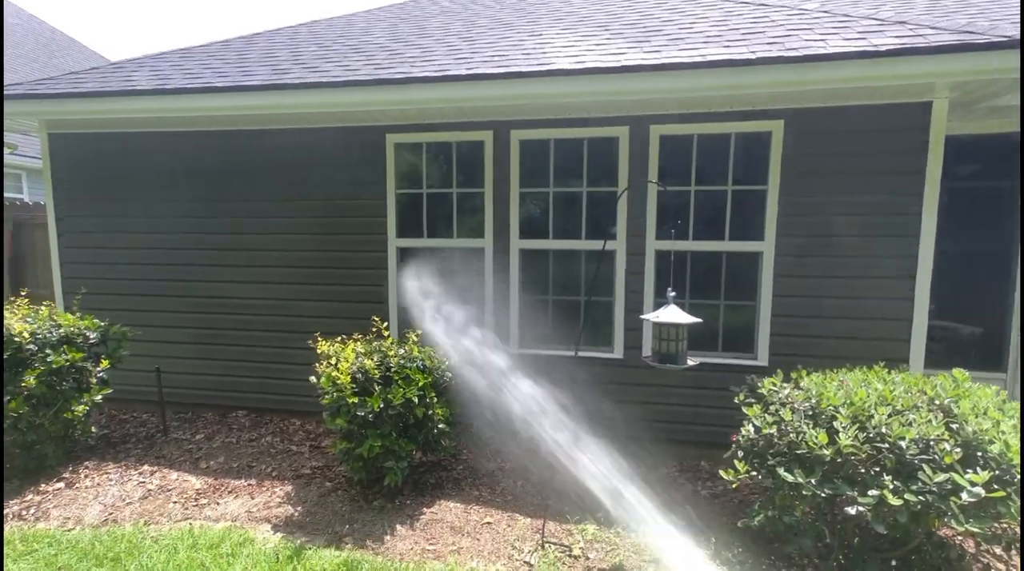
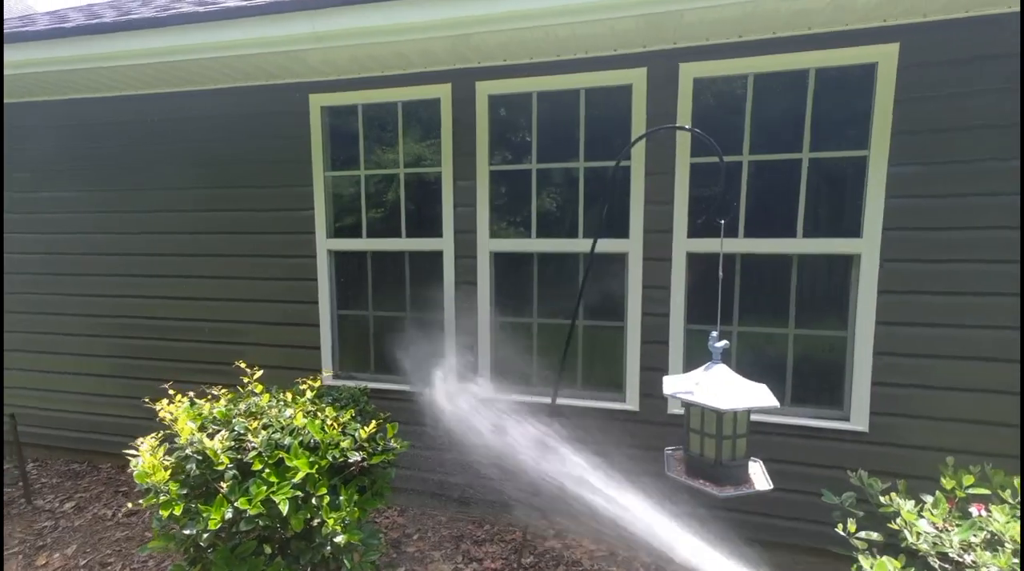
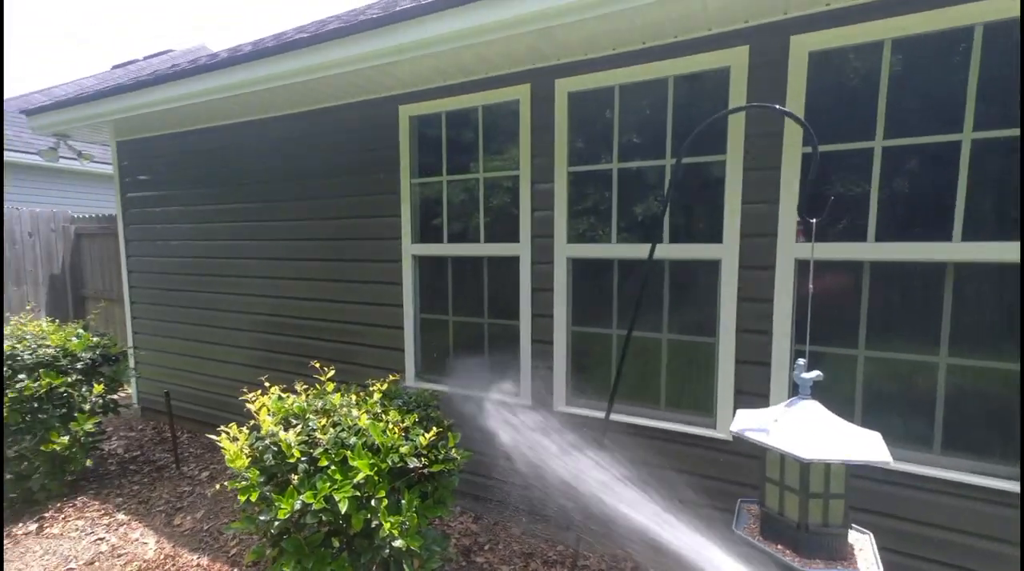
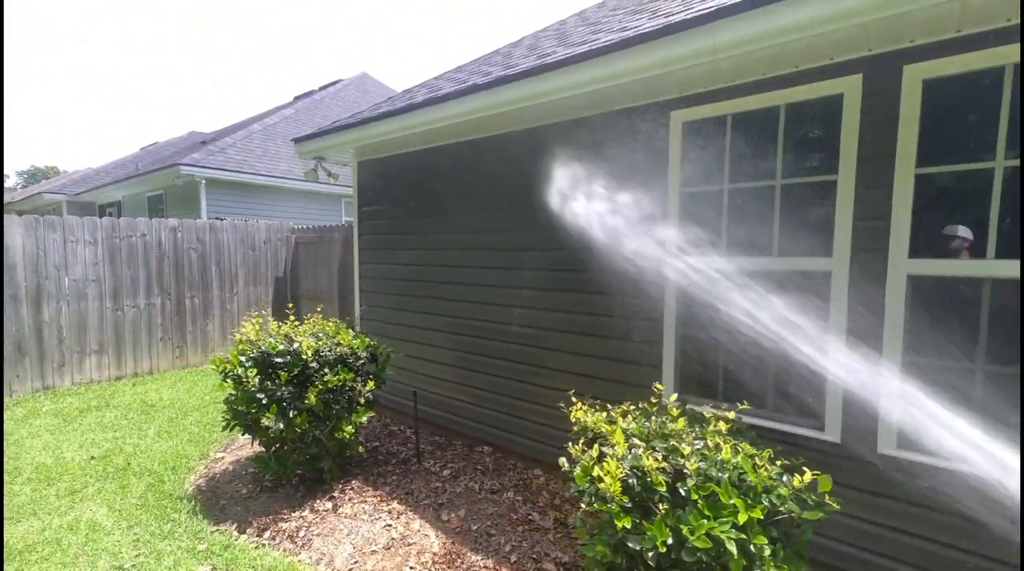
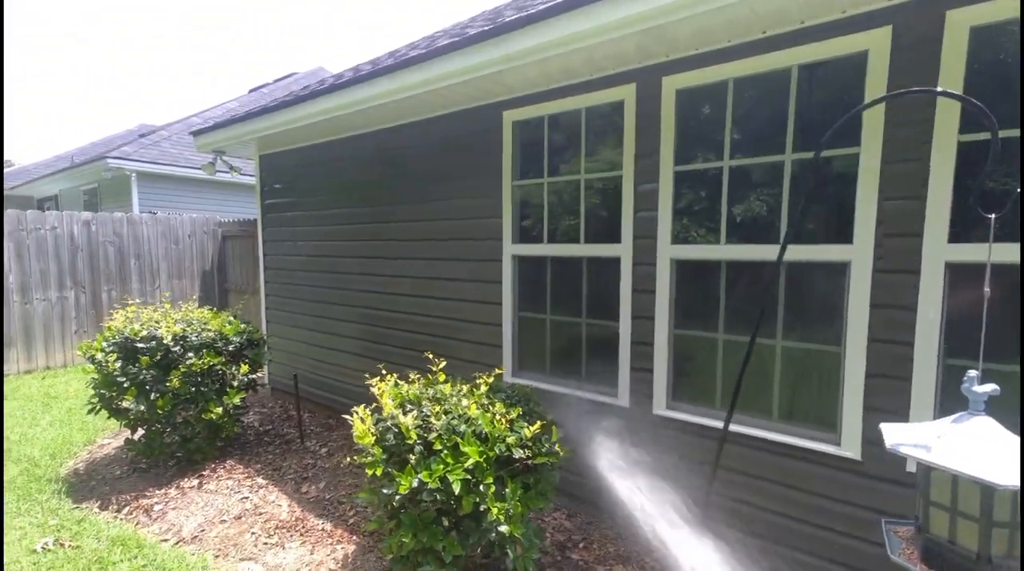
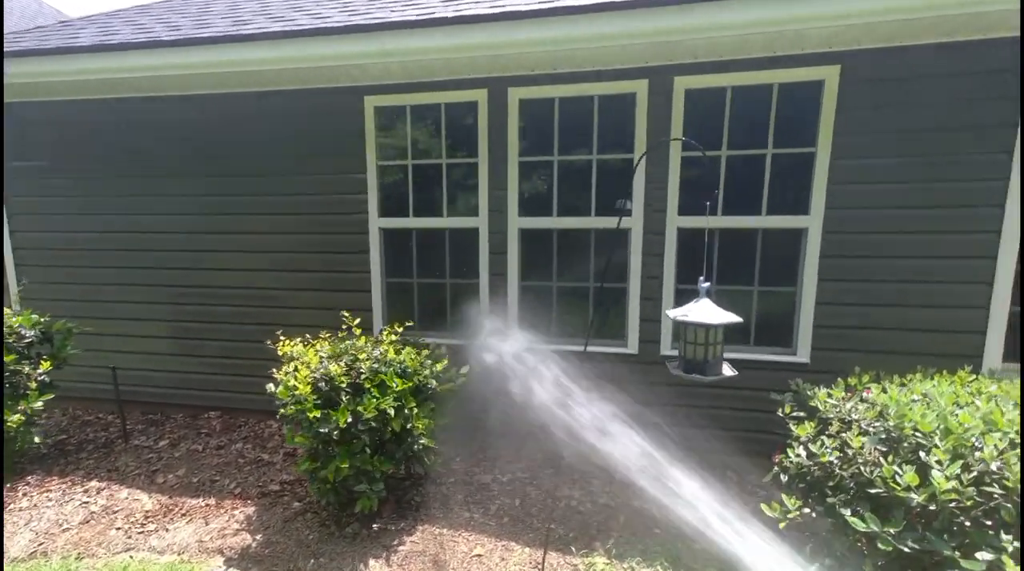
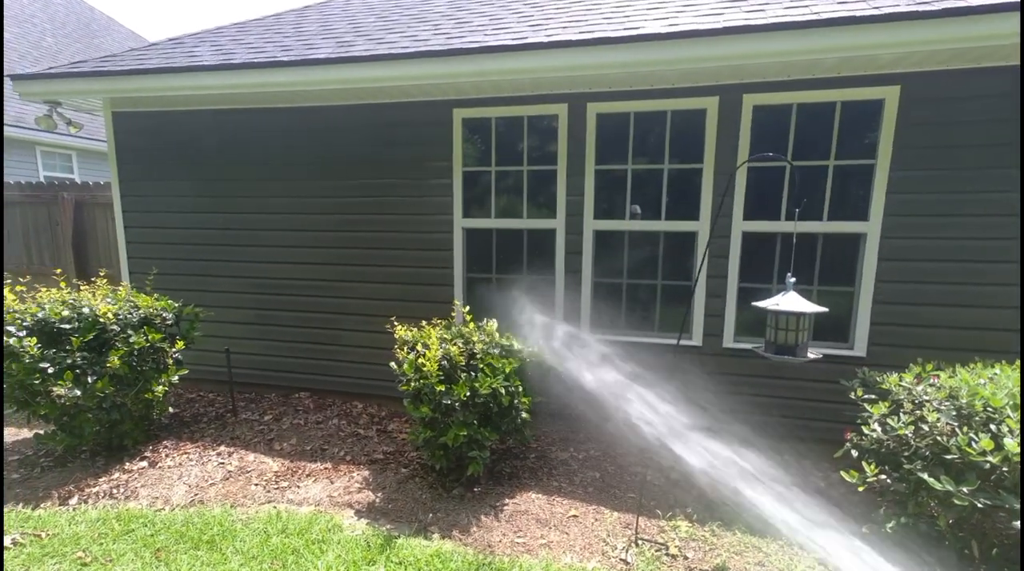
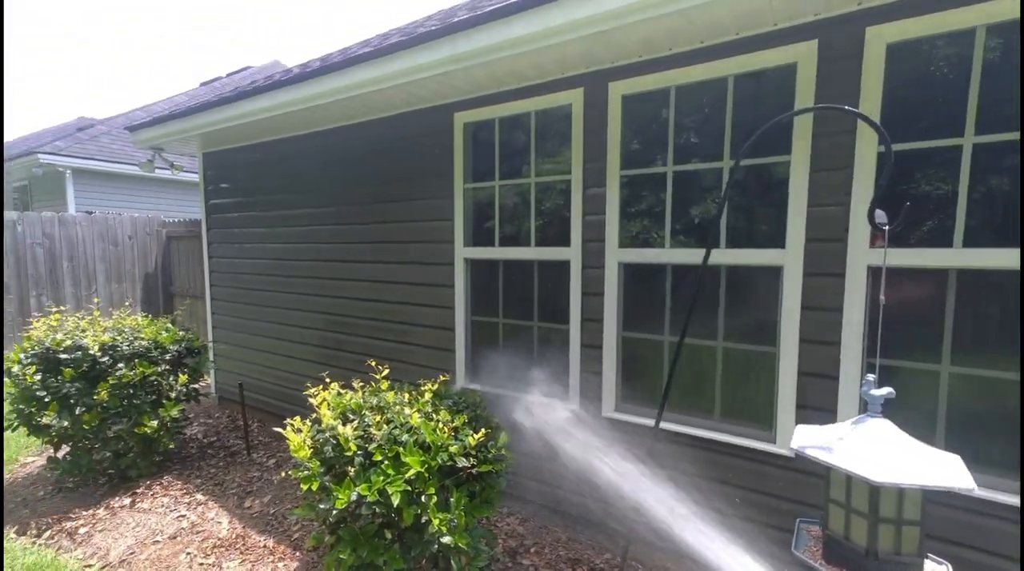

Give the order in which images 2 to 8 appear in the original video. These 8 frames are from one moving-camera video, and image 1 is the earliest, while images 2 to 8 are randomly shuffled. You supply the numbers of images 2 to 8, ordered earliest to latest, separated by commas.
7, 6, 2, 3, 8, 5, 4
